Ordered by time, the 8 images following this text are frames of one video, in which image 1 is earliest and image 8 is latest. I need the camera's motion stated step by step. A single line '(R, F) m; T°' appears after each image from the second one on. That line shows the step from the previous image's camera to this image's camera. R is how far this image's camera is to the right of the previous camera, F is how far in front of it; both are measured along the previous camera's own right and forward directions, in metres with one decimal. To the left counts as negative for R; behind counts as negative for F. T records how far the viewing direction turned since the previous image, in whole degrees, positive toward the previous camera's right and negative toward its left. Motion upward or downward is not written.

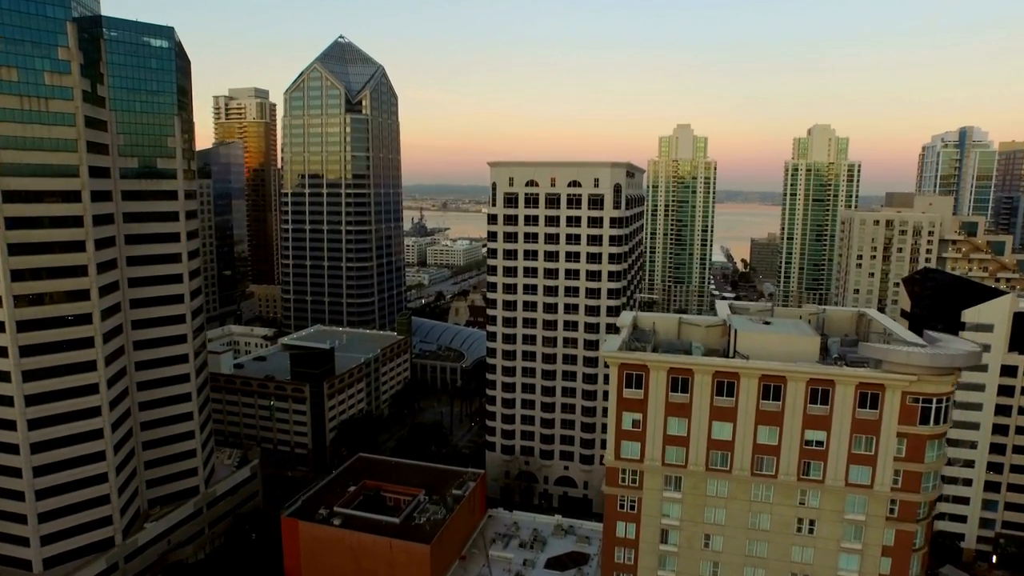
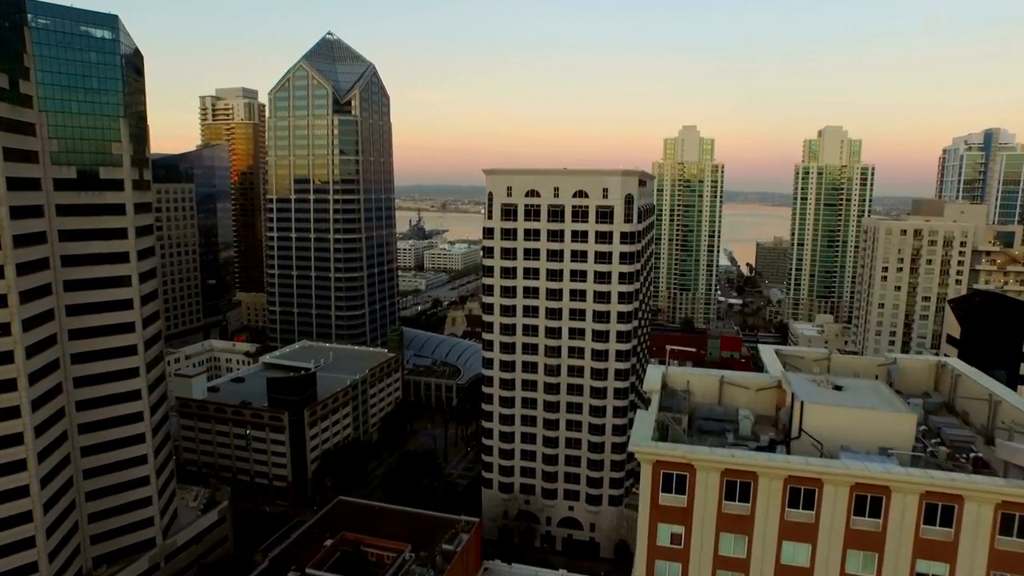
(+0.1, +6.4) m; 0°
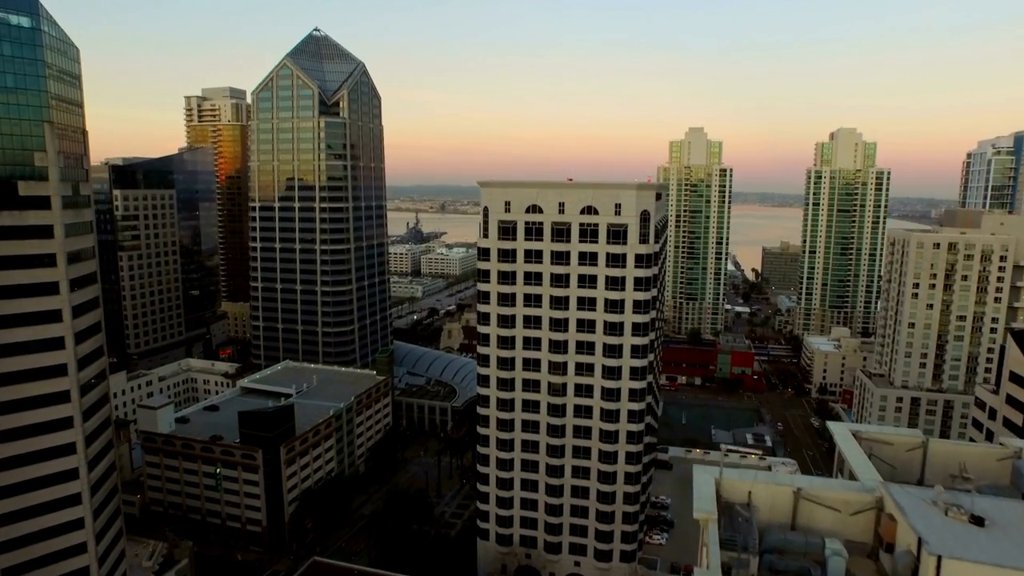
(+0.1, +6.7) m; 0°
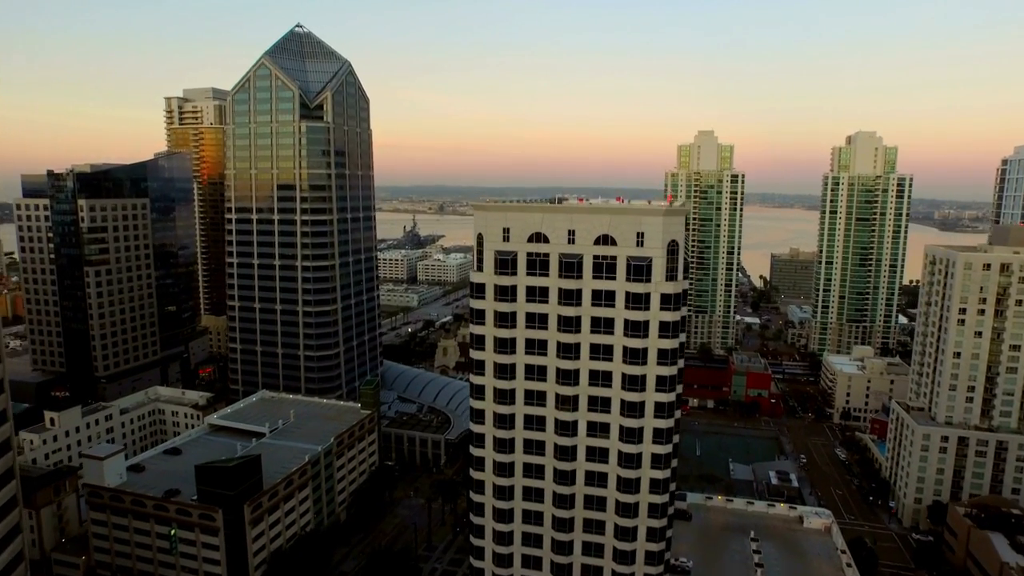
(0.0, +8.1) m; 0°
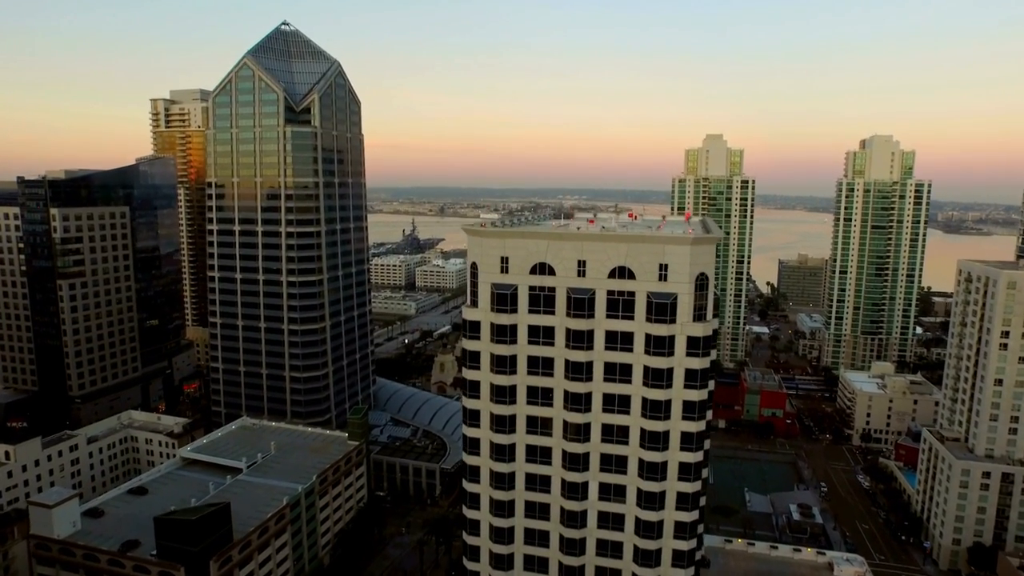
(+0.1, +5.8) m; 0°
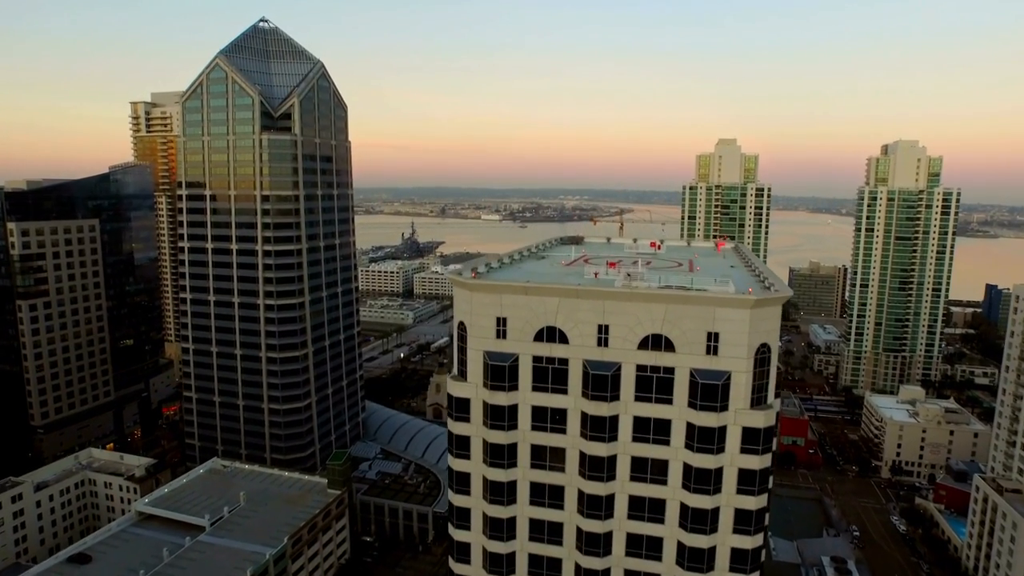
(+0.1, +7.6) m; 0°
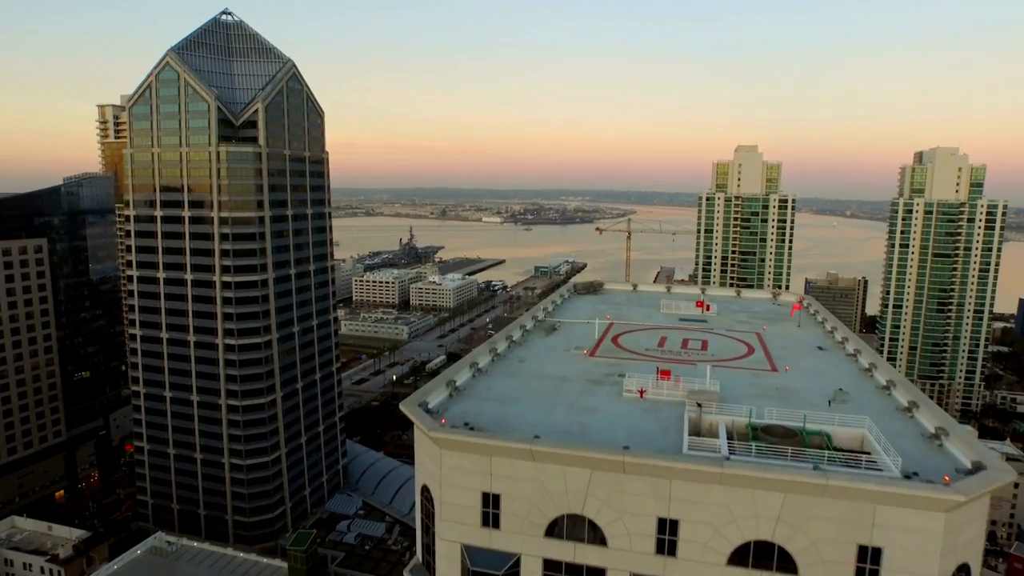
(+0.1, +10.5) m; 0°
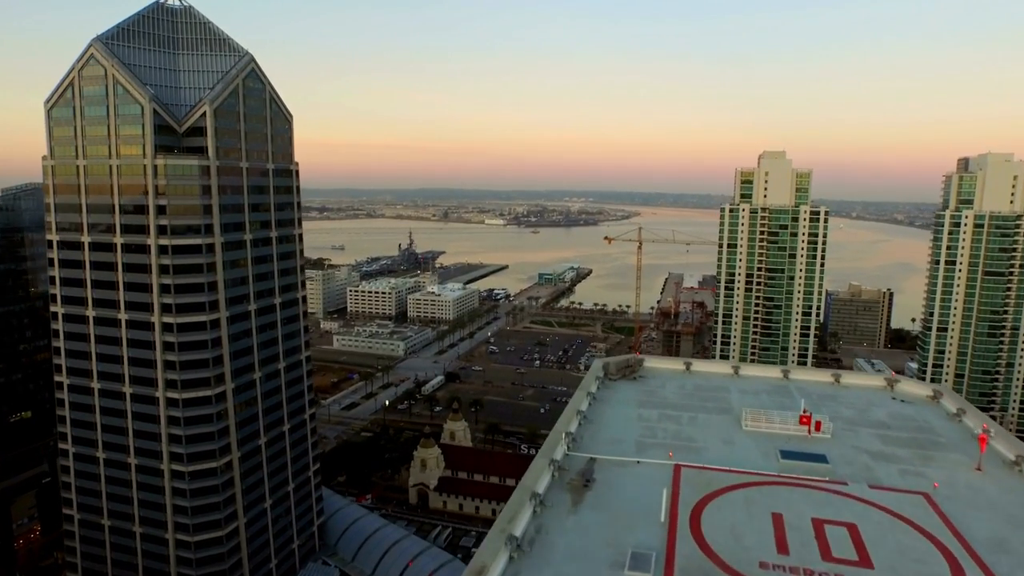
(0.0, +11.3) m; 0°
